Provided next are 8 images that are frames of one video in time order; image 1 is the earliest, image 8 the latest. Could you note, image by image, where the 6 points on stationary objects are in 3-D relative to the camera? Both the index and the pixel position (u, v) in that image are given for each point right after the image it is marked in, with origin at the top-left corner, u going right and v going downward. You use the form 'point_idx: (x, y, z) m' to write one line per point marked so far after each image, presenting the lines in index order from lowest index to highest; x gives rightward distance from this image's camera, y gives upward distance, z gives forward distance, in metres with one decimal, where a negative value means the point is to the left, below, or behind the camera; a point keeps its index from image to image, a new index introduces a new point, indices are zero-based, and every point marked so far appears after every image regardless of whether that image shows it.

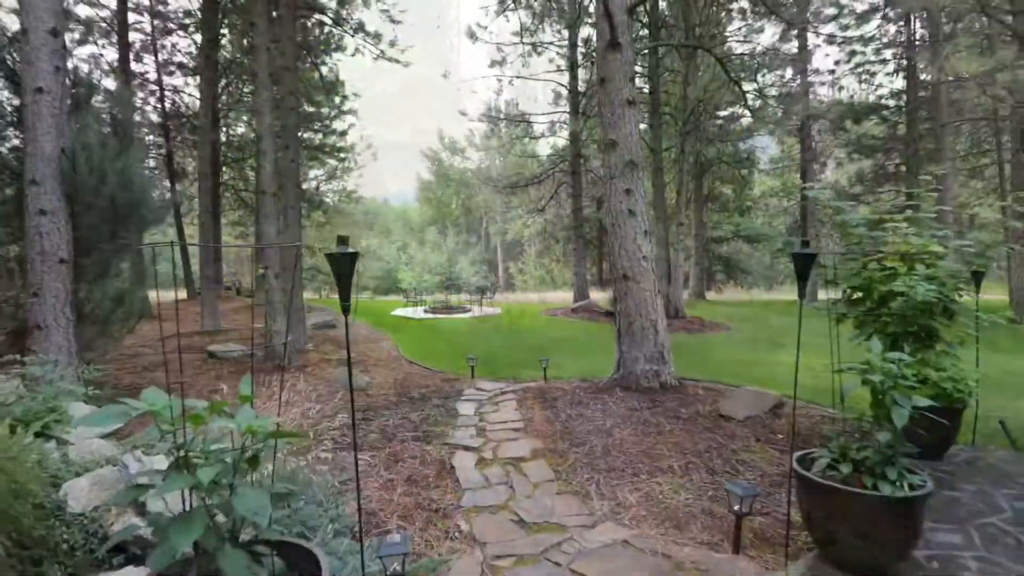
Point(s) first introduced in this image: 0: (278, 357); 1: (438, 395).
0: (-2.6, -0.8, +5.7) m
1: (-0.7, -1.0, +4.8) m
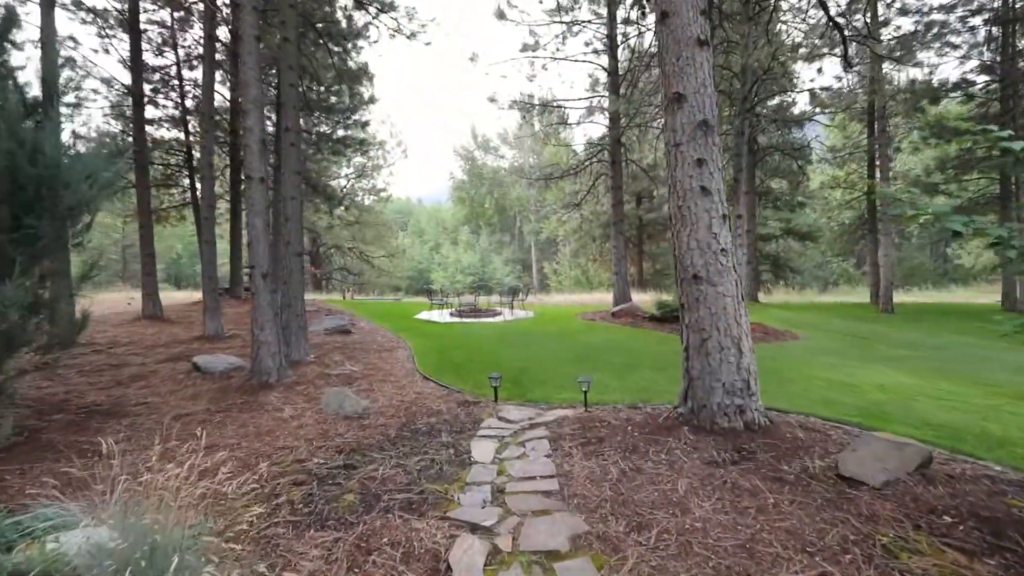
0: (-2.3, -0.8, +4.9) m
1: (-0.5, -1.0, +3.8) m
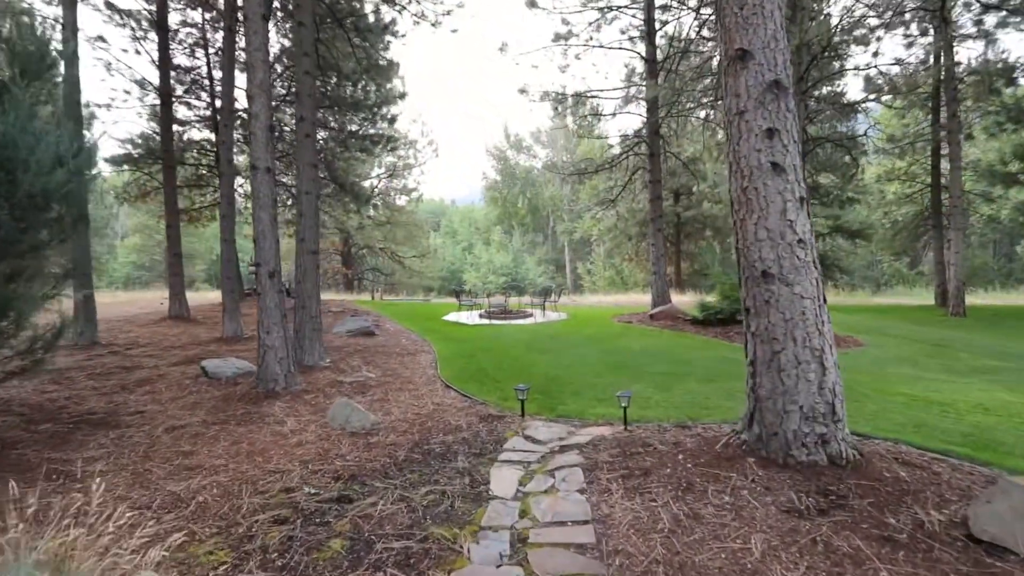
0: (-2.0, -0.8, +4.5) m
1: (-0.3, -1.0, +3.3) m
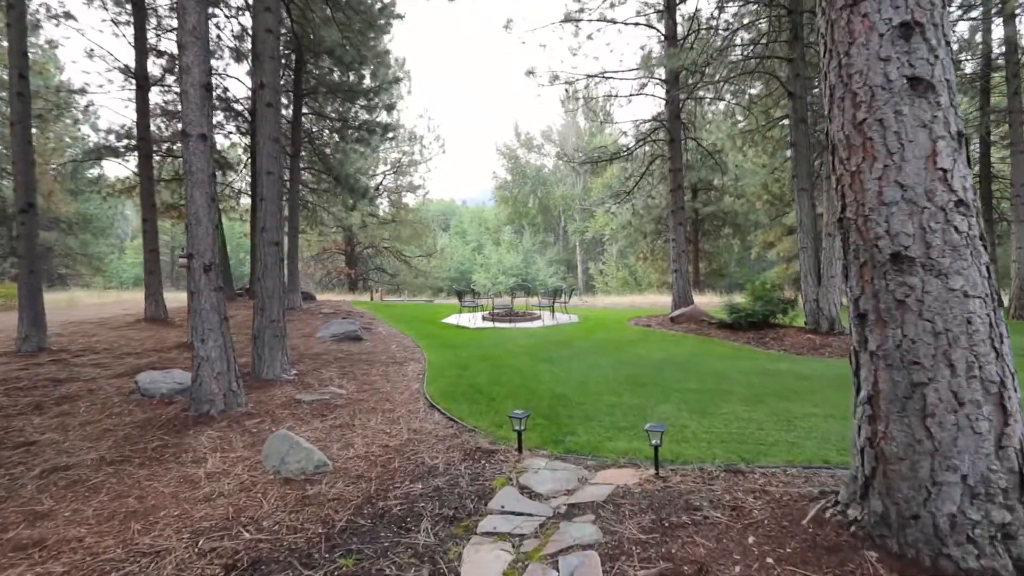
0: (-2.1, -0.8, +3.6) m
1: (-0.4, -1.0, +2.3) m
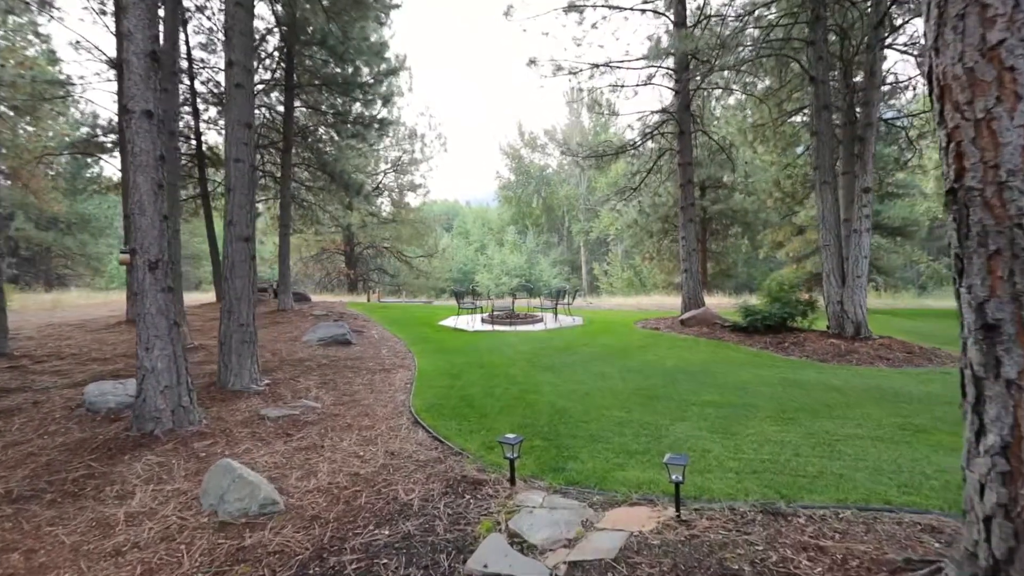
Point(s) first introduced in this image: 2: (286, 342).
0: (-2.1, -0.8, +3.1) m
1: (-0.4, -1.0, +1.8) m
2: (-3.0, -0.7, +7.1) m
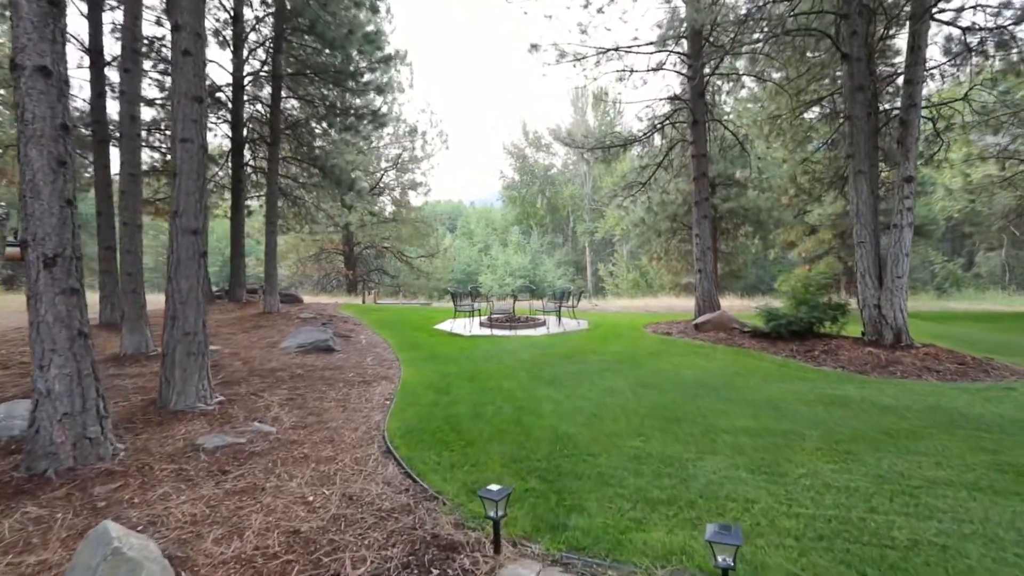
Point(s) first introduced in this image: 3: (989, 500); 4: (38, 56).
0: (-2.2, -0.8, +2.5) m
1: (-0.5, -1.0, +1.2) m
2: (-3.1, -0.7, +6.5) m
3: (+1.9, -0.9, +2.2) m
4: (-2.2, +1.1, +2.5) m
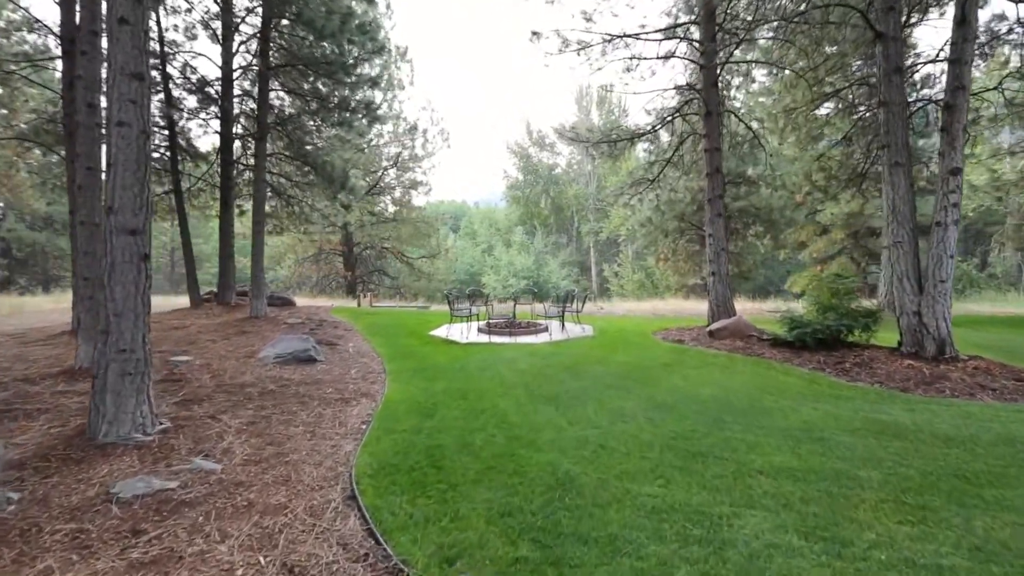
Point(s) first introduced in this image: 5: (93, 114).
0: (-2.2, -0.8, +1.9) m
1: (-0.5, -1.0, +0.6) m
2: (-3.1, -0.8, +6.0) m
3: (+1.9, -0.9, +1.6) m
4: (-2.3, +1.0, +1.9) m
5: (-4.3, +1.8, +5.6) m
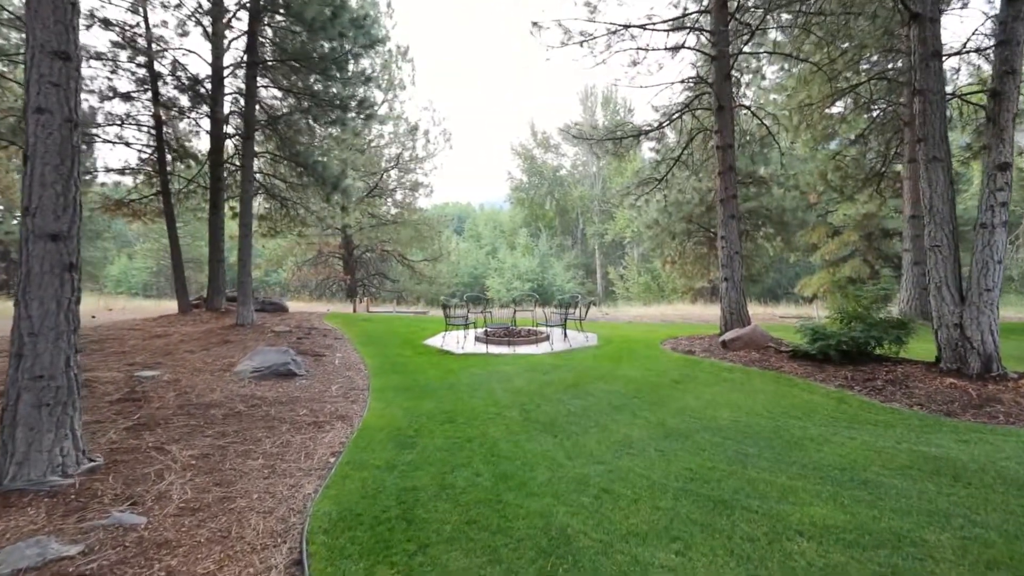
0: (-2.3, -0.9, +1.4) m
1: (-0.6, -1.1, +0.2) m
2: (-3.1, -0.9, +5.5) m
3: (+1.8, -1.0, +1.1) m
4: (-2.3, +1.0, +1.5) m
5: (-4.4, +1.7, +5.2) m
